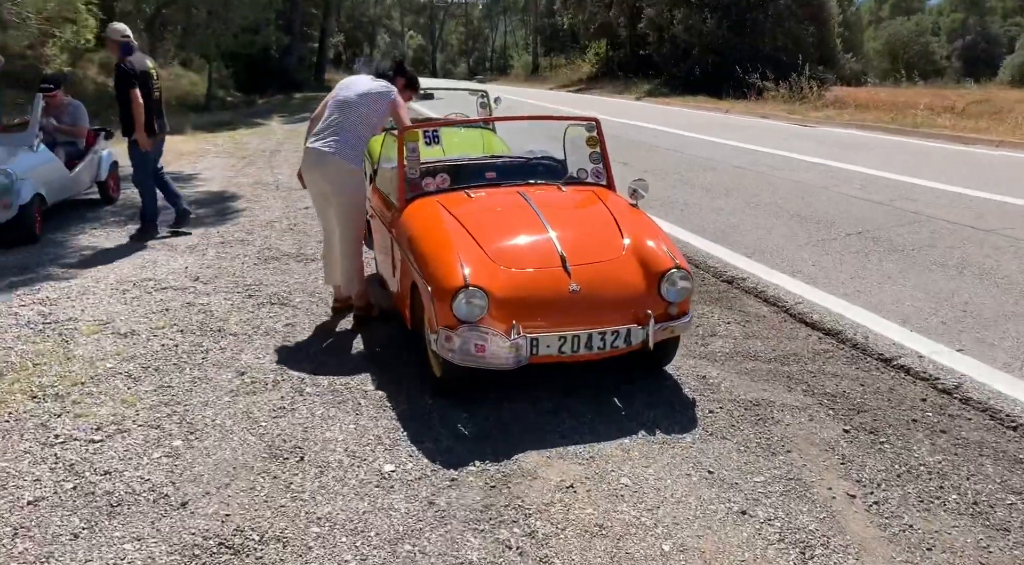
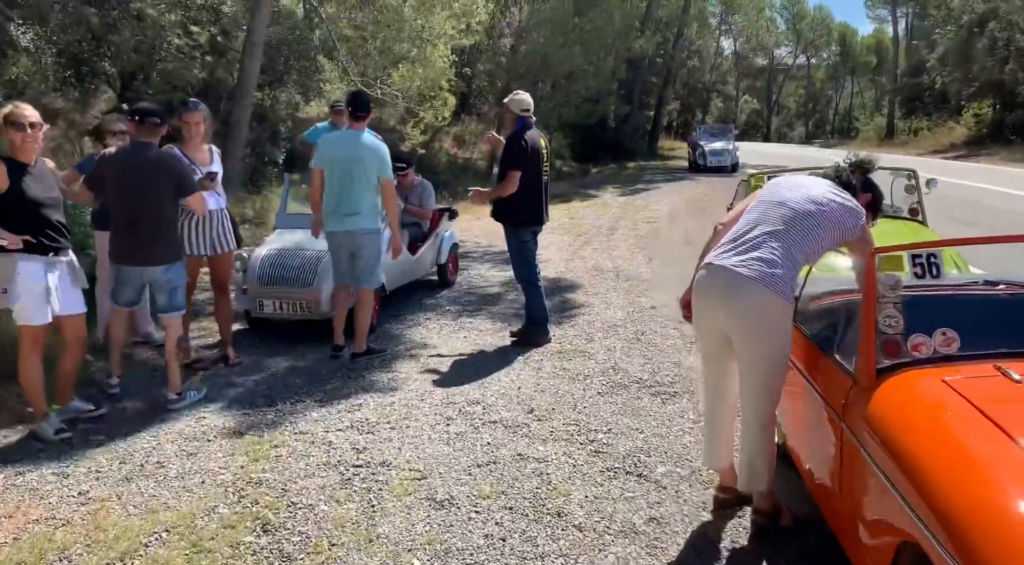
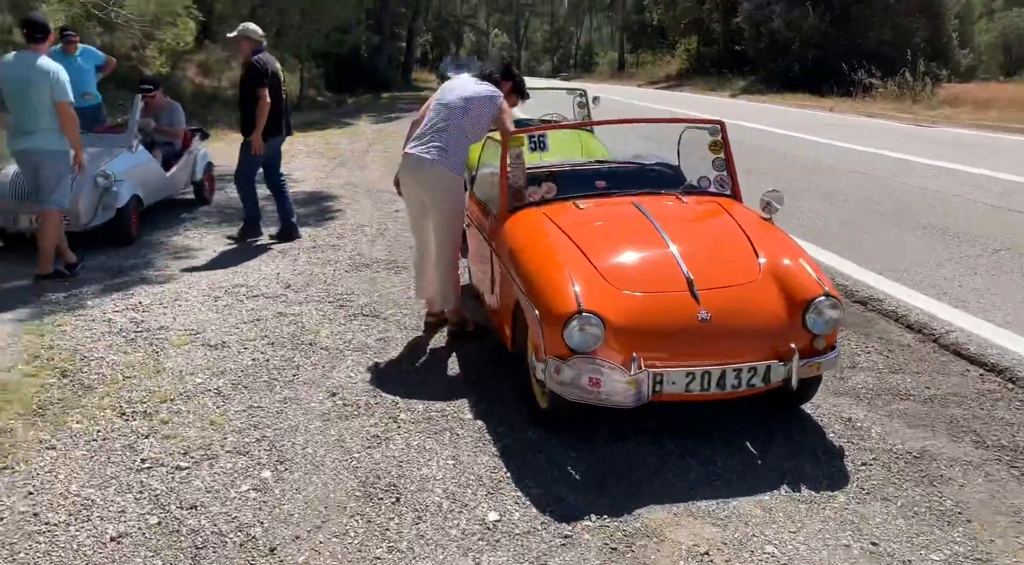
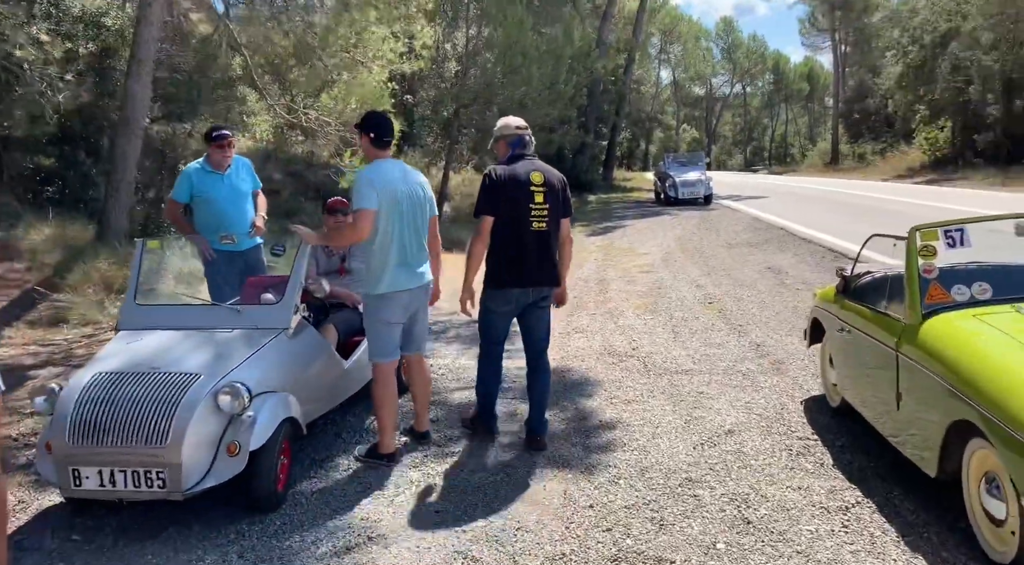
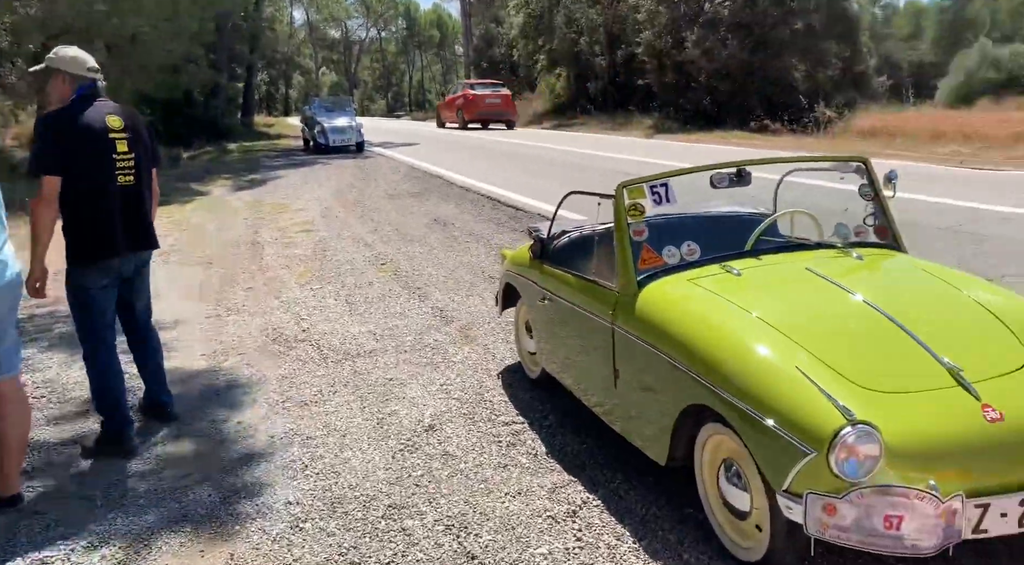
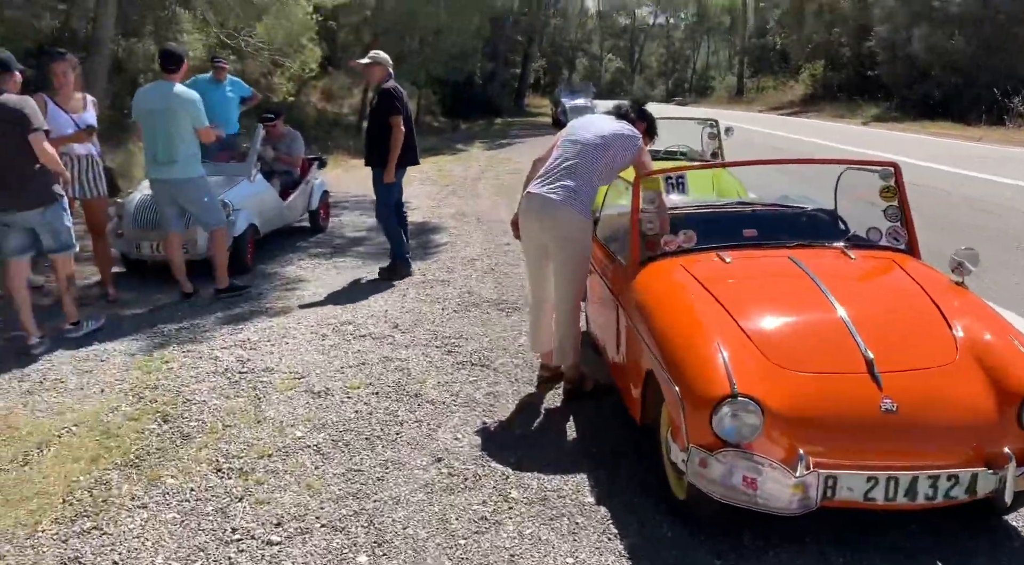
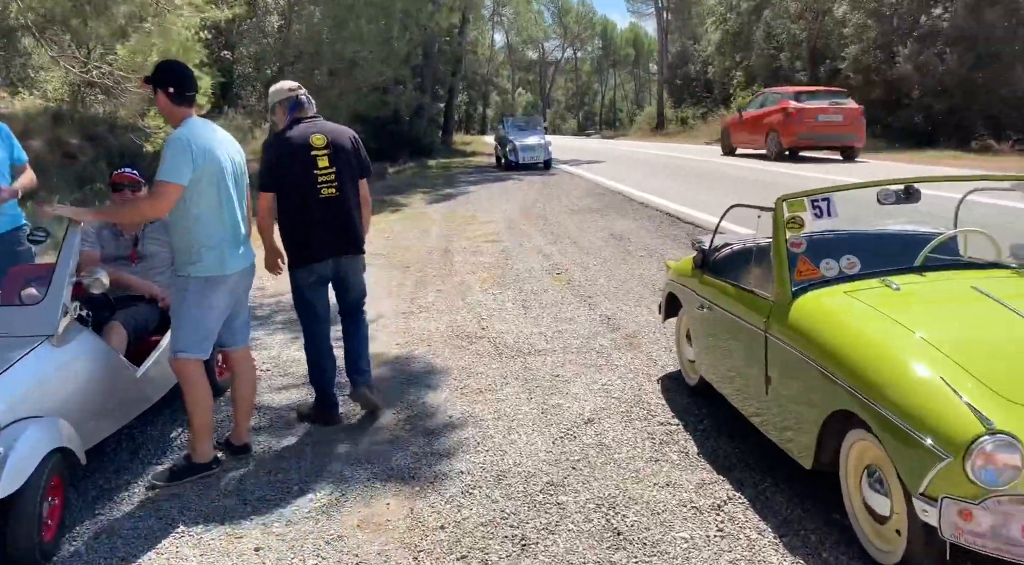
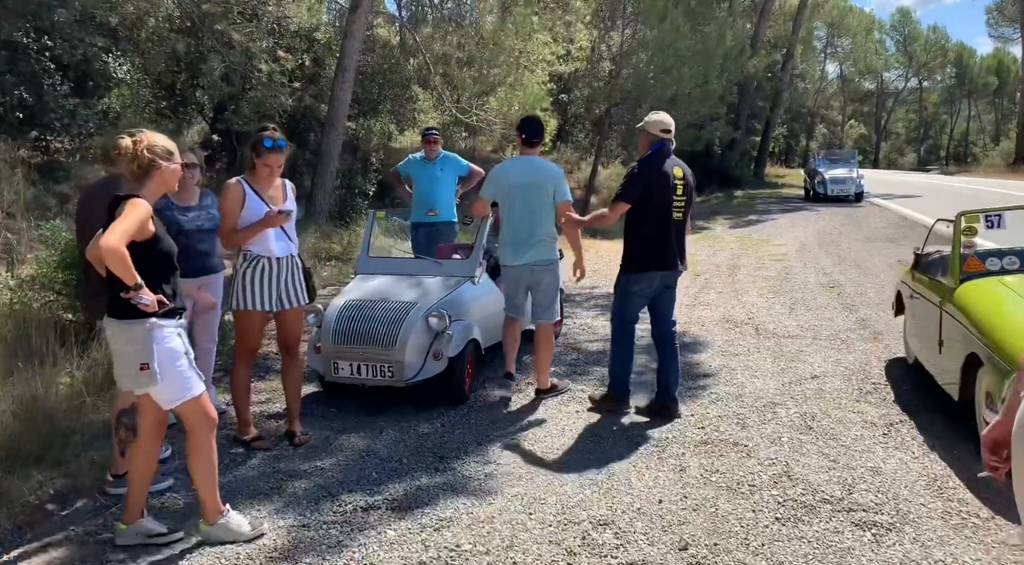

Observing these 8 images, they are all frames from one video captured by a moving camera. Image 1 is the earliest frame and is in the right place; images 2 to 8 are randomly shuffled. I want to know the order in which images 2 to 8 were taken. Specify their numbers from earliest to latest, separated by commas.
3, 6, 2, 8, 4, 7, 5
